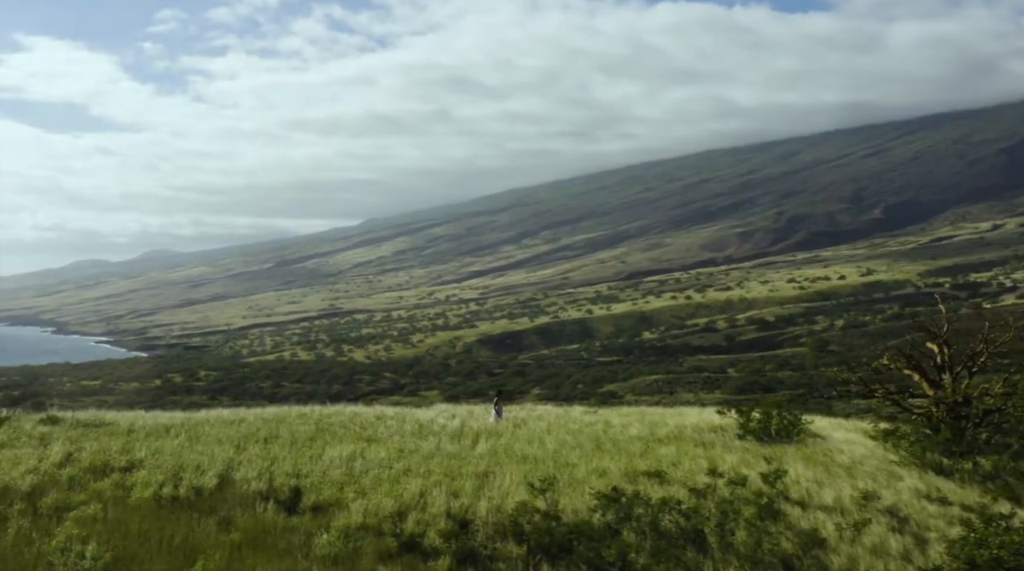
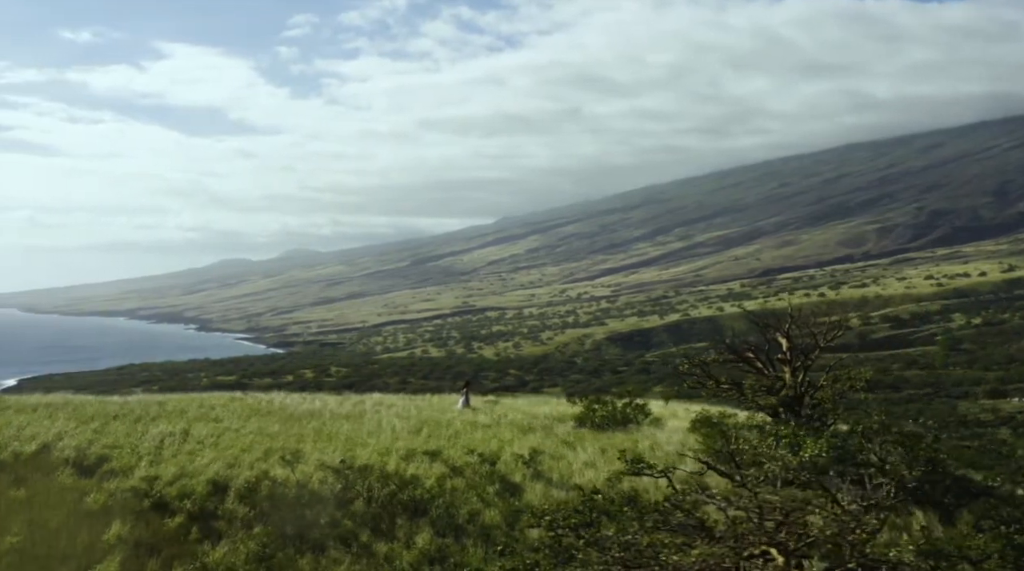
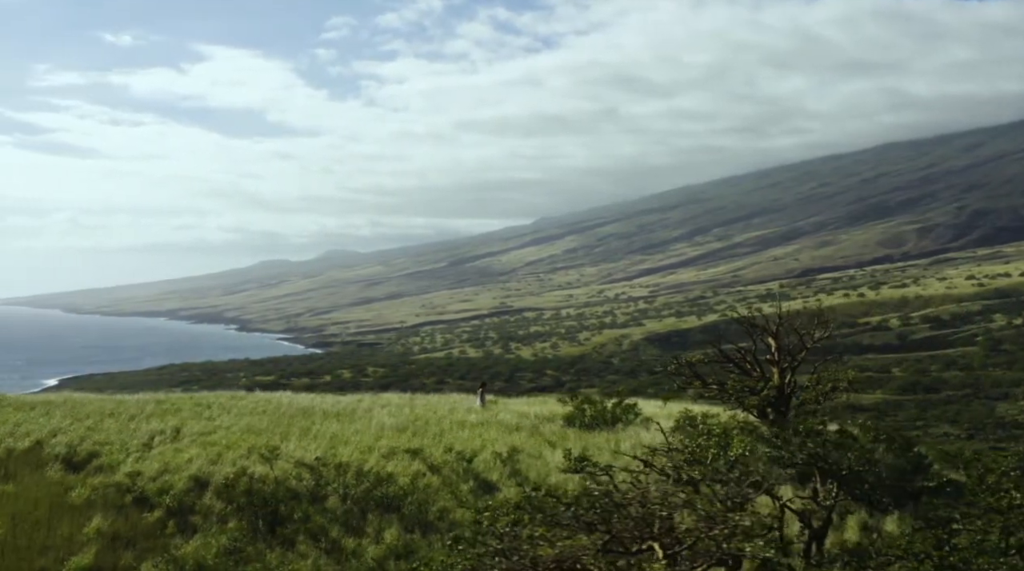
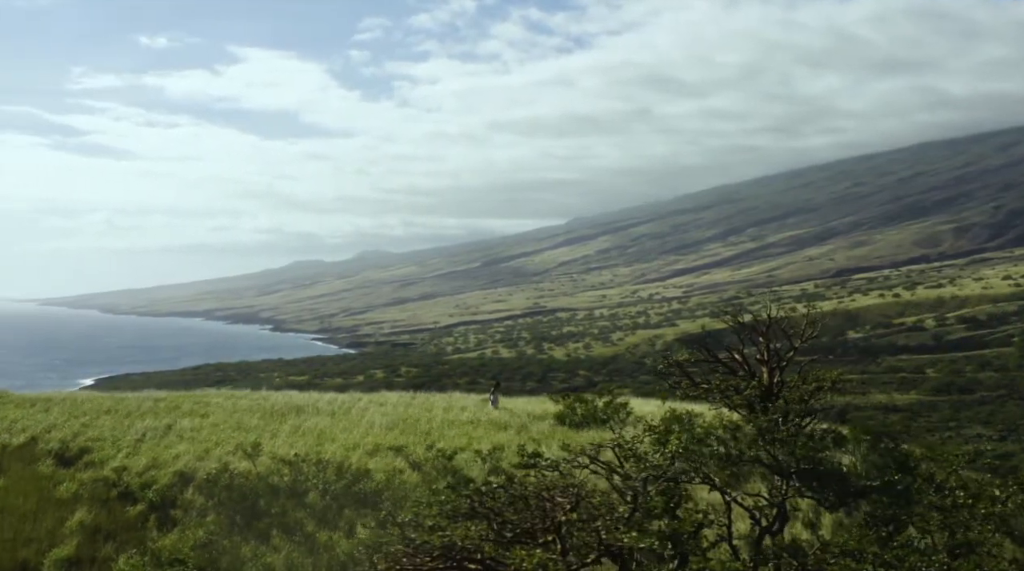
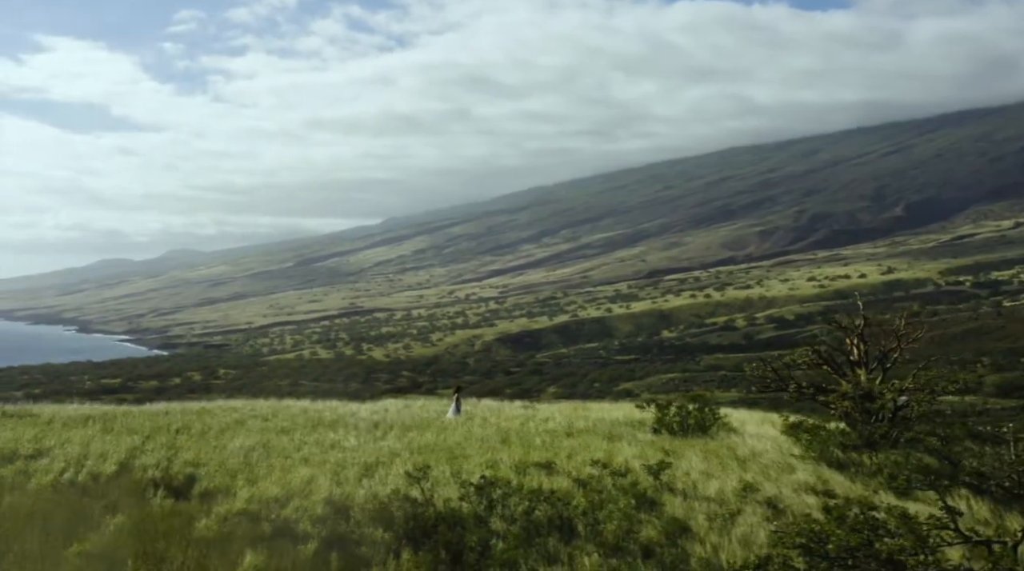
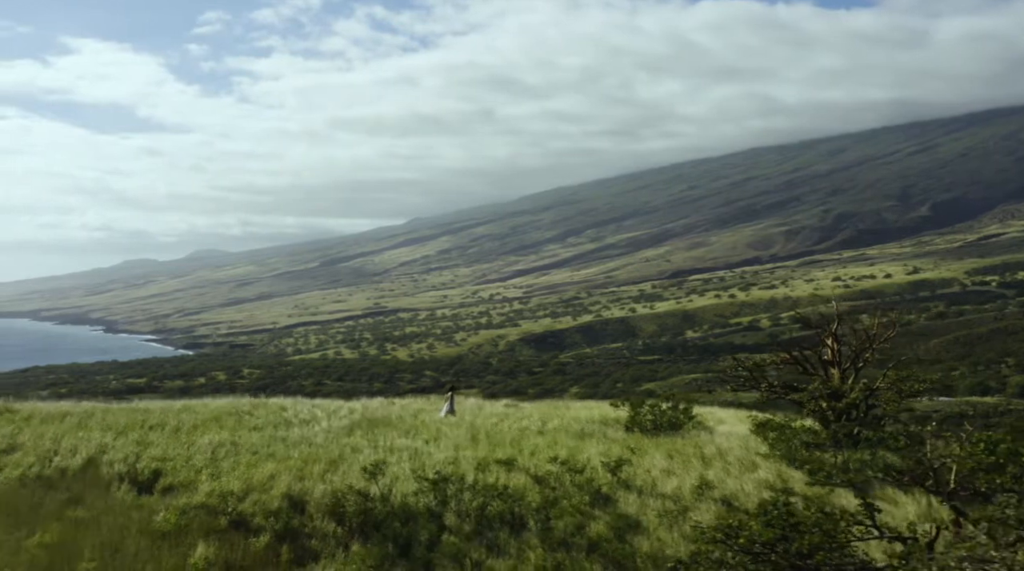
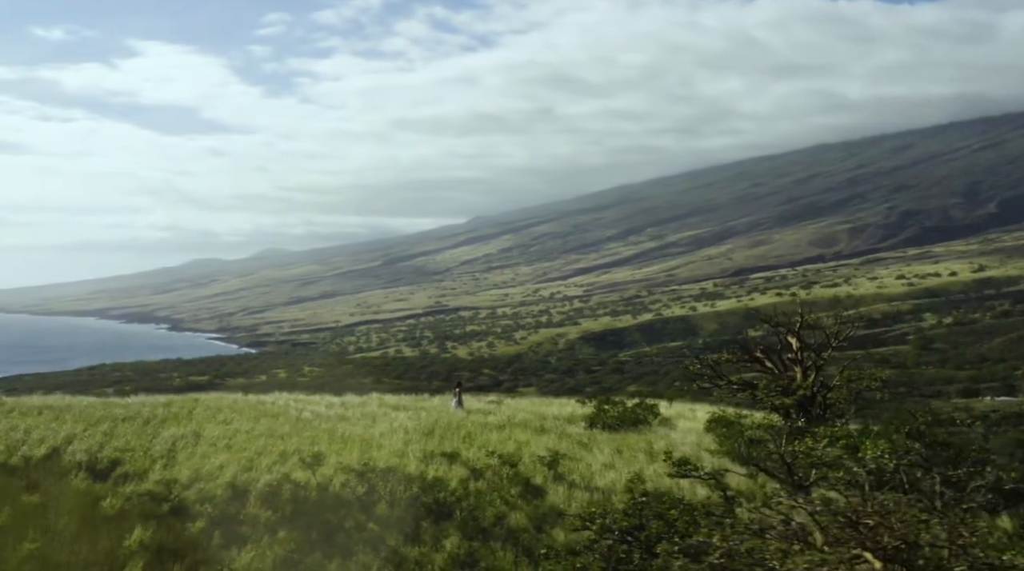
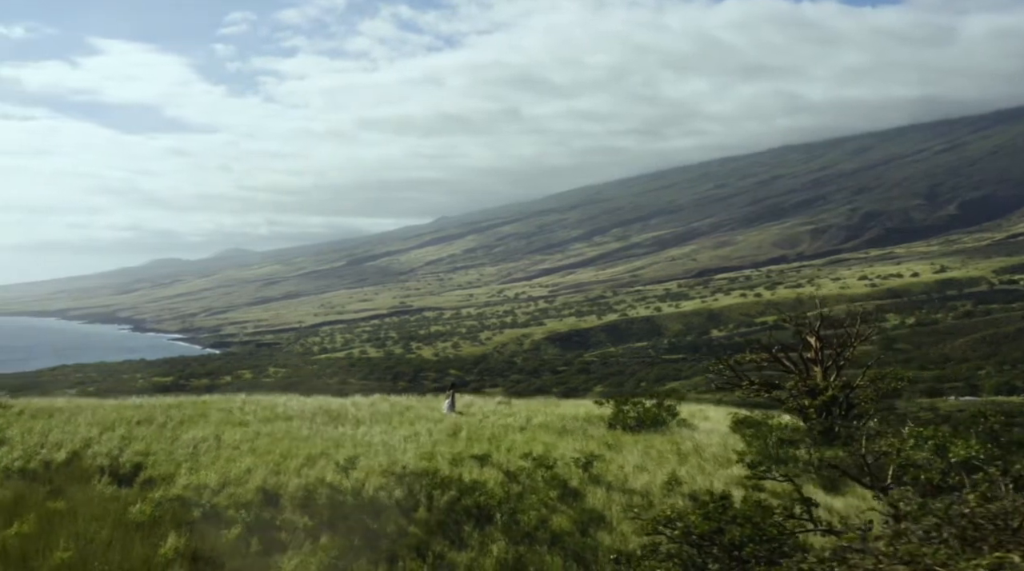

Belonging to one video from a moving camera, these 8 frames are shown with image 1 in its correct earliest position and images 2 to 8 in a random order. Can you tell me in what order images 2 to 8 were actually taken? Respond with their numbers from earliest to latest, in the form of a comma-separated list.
5, 6, 8, 7, 2, 3, 4
